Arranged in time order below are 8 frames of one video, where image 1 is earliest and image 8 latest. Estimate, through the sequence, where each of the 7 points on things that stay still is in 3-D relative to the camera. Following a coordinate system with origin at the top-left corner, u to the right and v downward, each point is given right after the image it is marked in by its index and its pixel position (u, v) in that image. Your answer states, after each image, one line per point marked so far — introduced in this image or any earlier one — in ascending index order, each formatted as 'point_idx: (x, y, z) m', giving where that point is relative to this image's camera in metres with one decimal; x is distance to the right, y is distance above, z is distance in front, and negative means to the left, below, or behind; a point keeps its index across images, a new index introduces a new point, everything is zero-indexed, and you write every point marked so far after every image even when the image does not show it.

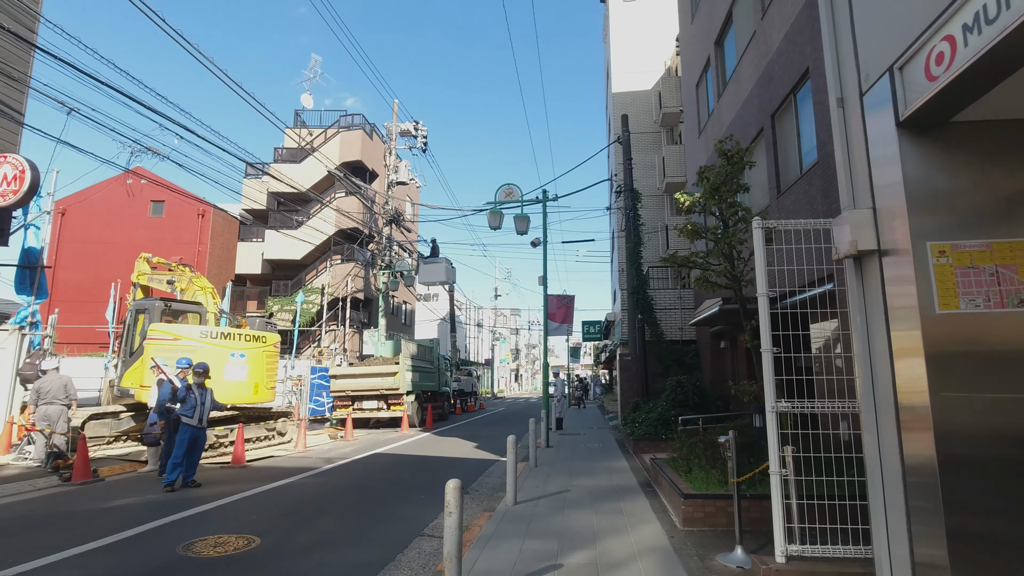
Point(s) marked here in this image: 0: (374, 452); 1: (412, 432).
0: (-3.4, -4.0, +13.4) m
1: (-3.6, -5.1, +19.2) m
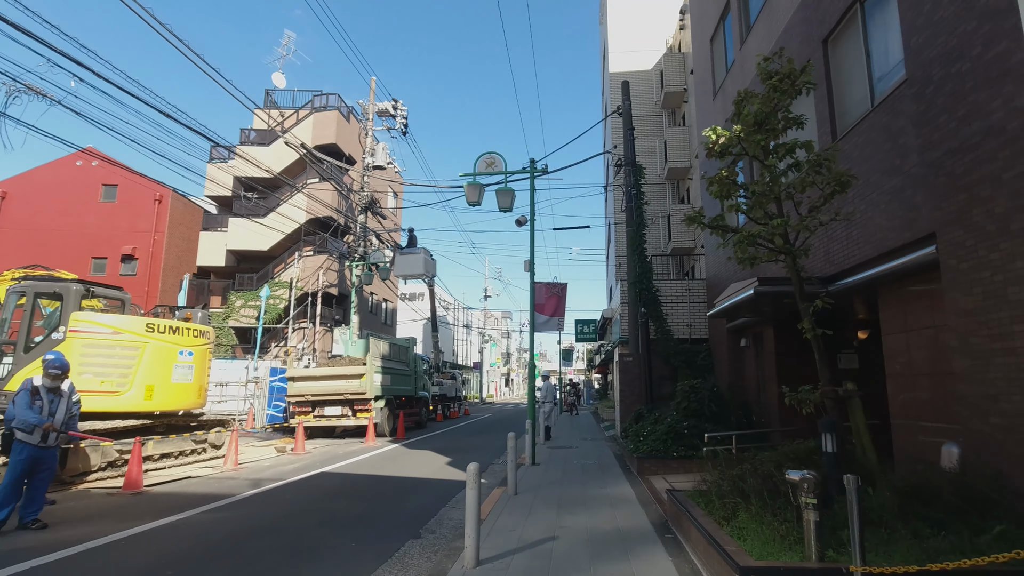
0: (-3.9, -3.7, +11.0) m
1: (-4.1, -4.8, +16.8) m
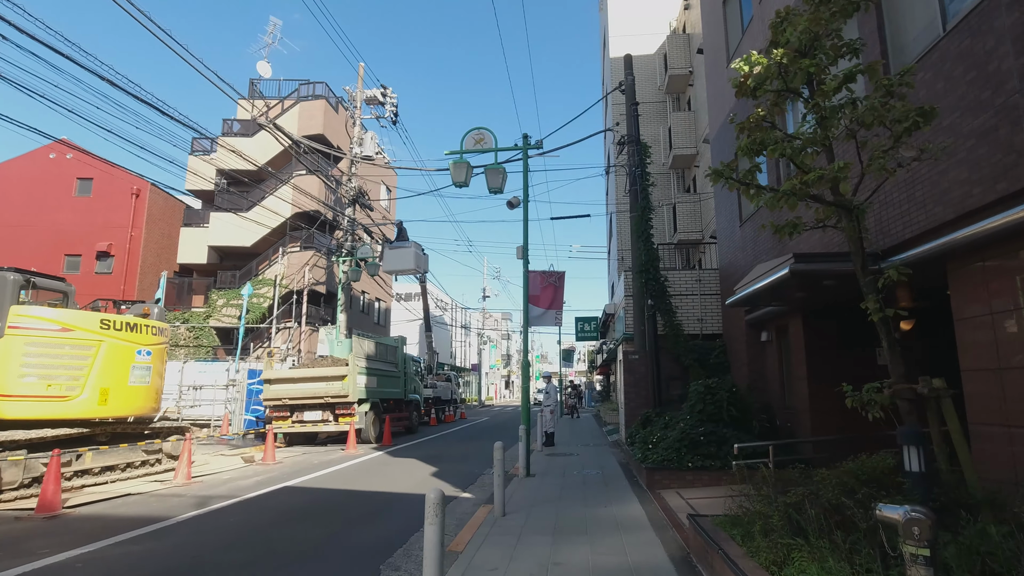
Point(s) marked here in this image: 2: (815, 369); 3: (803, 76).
0: (-4.0, -3.5, +9.6) m
1: (-4.2, -4.6, +15.4) m
2: (+5.0, -1.4, +9.0) m
3: (+2.6, +1.9, +4.8) m
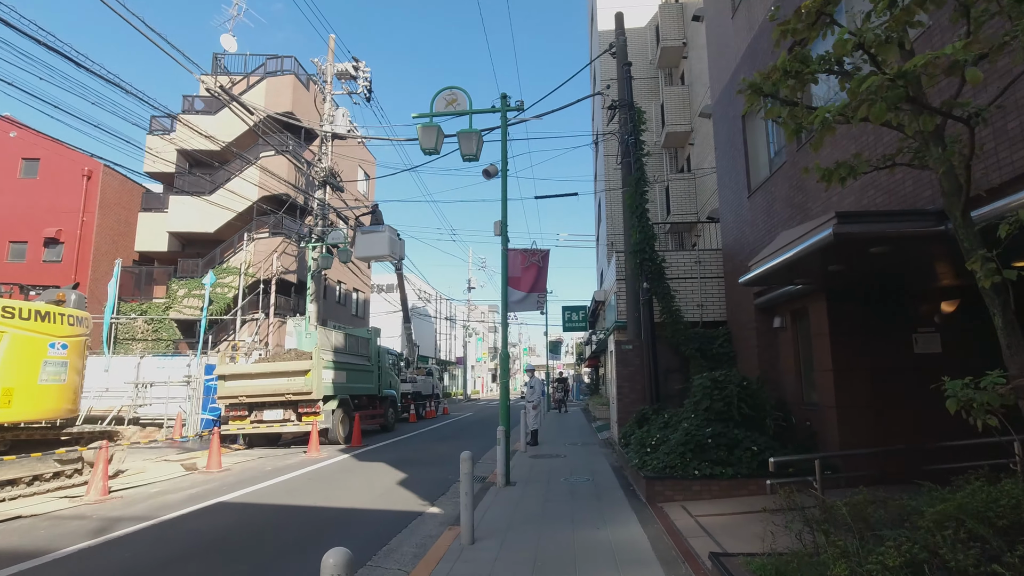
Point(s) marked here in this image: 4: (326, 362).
0: (-4.4, -3.2, +8.1) m
1: (-4.7, -4.2, +13.9) m
2: (+4.7, -1.0, +7.7) m
3: (+2.3, +2.2, +3.4) m
4: (-5.2, -2.0, +15.1) m
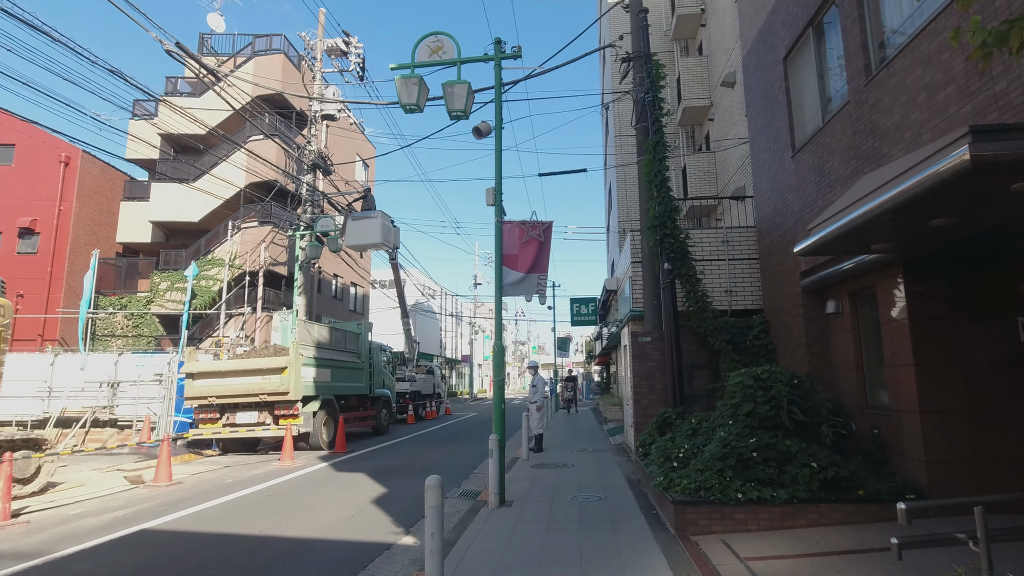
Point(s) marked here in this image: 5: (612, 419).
0: (-4.5, -2.9, +6.6) m
1: (-4.7, -3.9, +12.4) m
2: (+4.6, -0.7, +6.0) m
3: (+2.1, +2.5, +1.8) m
4: (-5.1, -1.7, +13.6) m
5: (+3.4, -4.4, +18.5) m
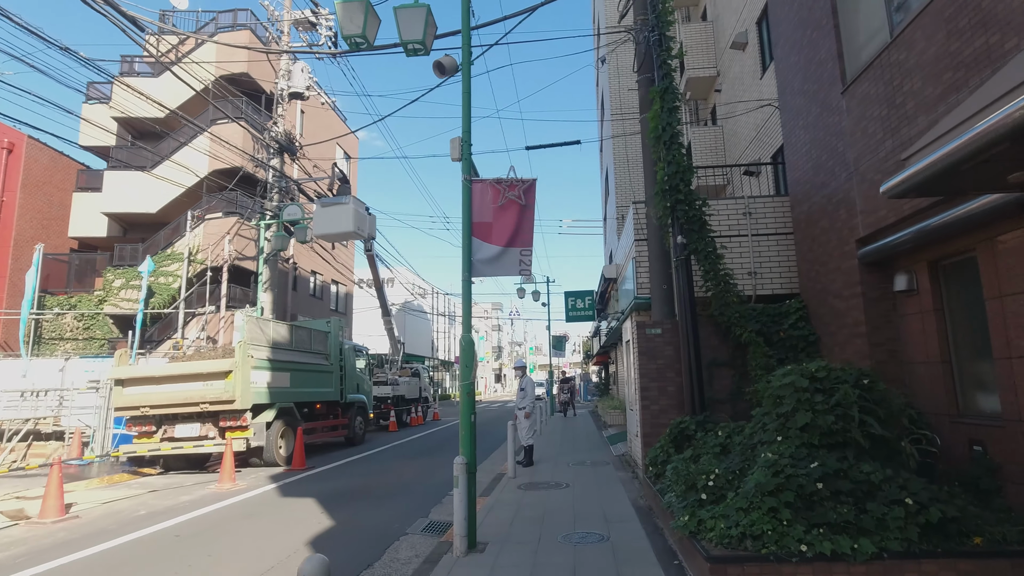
0: (-4.7, -2.7, +4.7) m
1: (-5.0, -3.7, +10.5) m
2: (+4.3, -0.4, +4.2) m
3: (+1.8, +2.8, -0.1) m
4: (-5.5, -1.5, +11.7) m
5: (+3.0, -4.2, +16.6) m
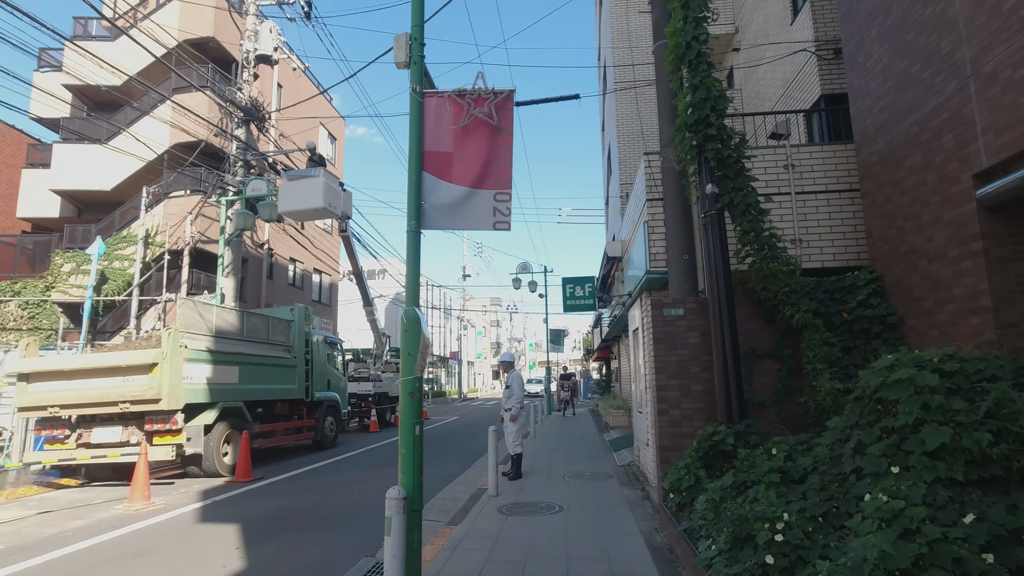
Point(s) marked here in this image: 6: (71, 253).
0: (-5.0, -2.3, +2.8) m
1: (-5.3, -3.3, +8.6) m
2: (+4.0, 0.0, +2.3) m
3: (+1.5, +3.1, -2.0) m
4: (-5.7, -1.1, +9.9) m
5: (+2.8, -3.8, +14.8) m
6: (-14.2, +1.1, +17.7) m
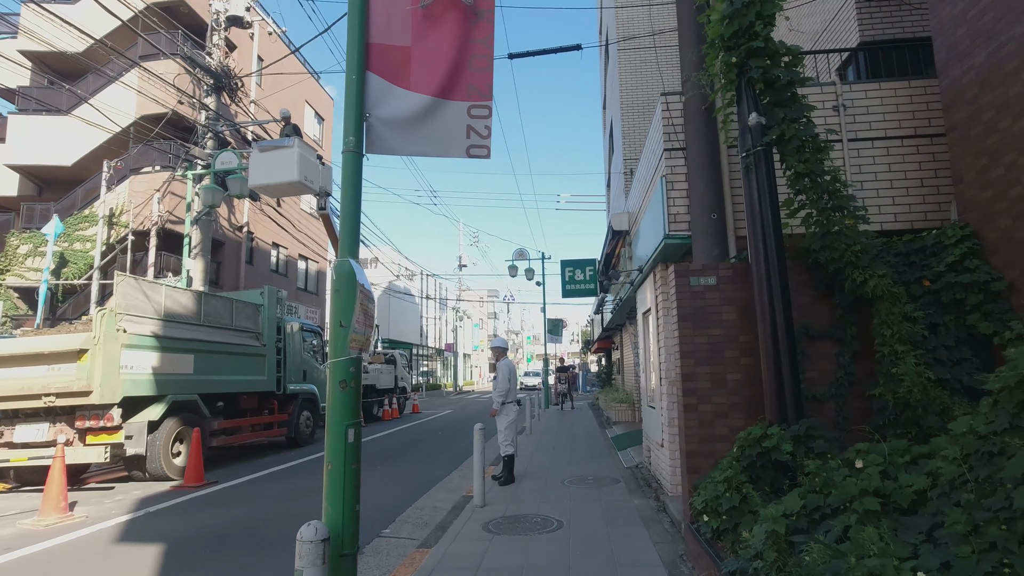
0: (-5.1, -2.0, +1.5) m
1: (-5.4, -2.9, +7.3) m
2: (+3.9, +0.3, +1.0) m
3: (+1.4, +3.3, -3.3) m
4: (-5.9, -0.8, +8.5) m
5: (+2.6, -3.3, +13.5) m
6: (-14.4, +1.6, +16.3) m
